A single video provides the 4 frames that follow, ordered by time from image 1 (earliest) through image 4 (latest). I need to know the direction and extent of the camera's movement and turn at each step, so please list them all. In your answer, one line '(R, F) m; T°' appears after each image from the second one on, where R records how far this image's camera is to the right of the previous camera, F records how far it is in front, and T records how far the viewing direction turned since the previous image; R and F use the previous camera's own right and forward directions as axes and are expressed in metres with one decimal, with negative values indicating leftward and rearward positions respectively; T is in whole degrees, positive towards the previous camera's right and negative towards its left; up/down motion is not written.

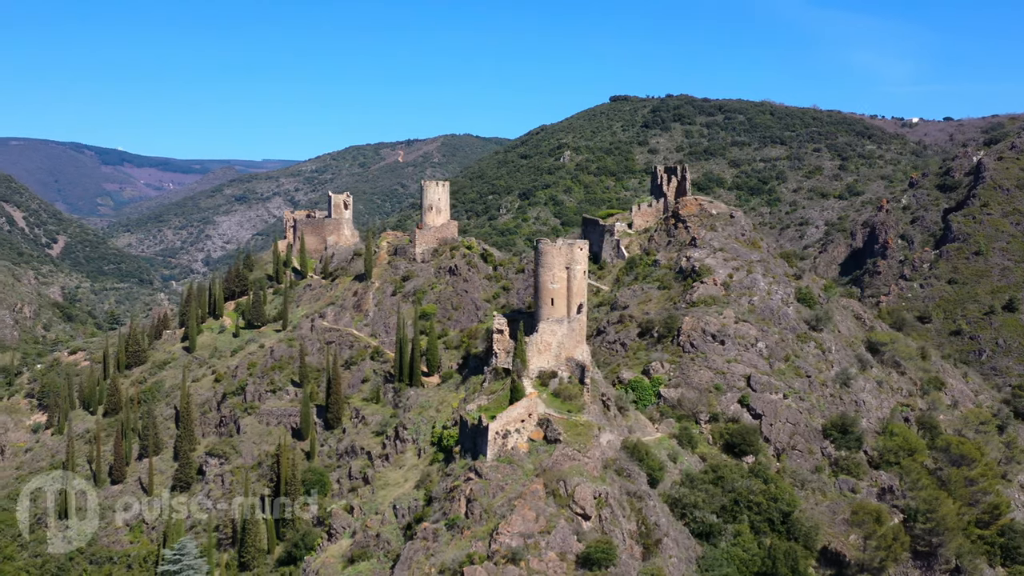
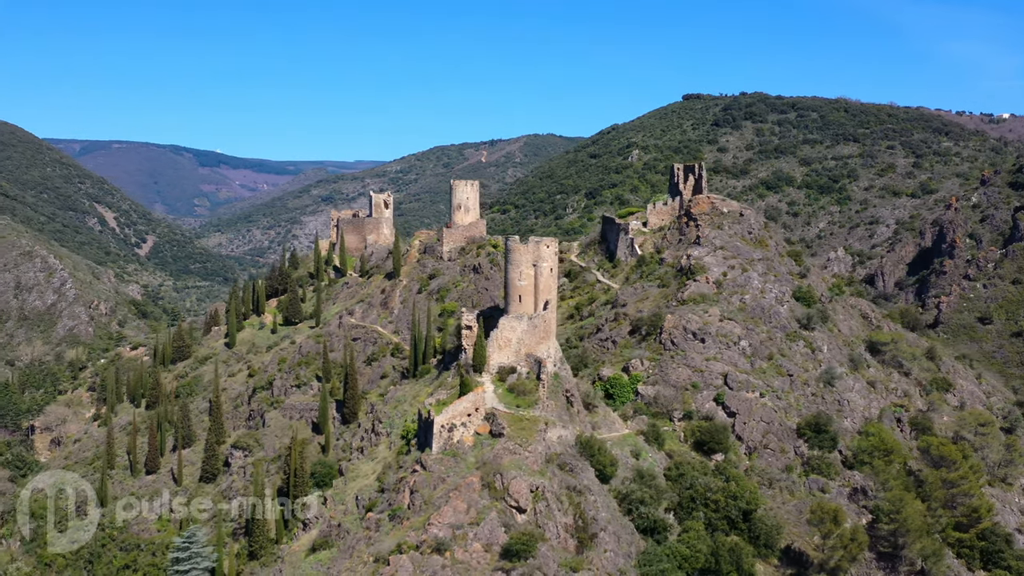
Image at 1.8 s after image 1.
(+3.1, -0.3) m; -4°
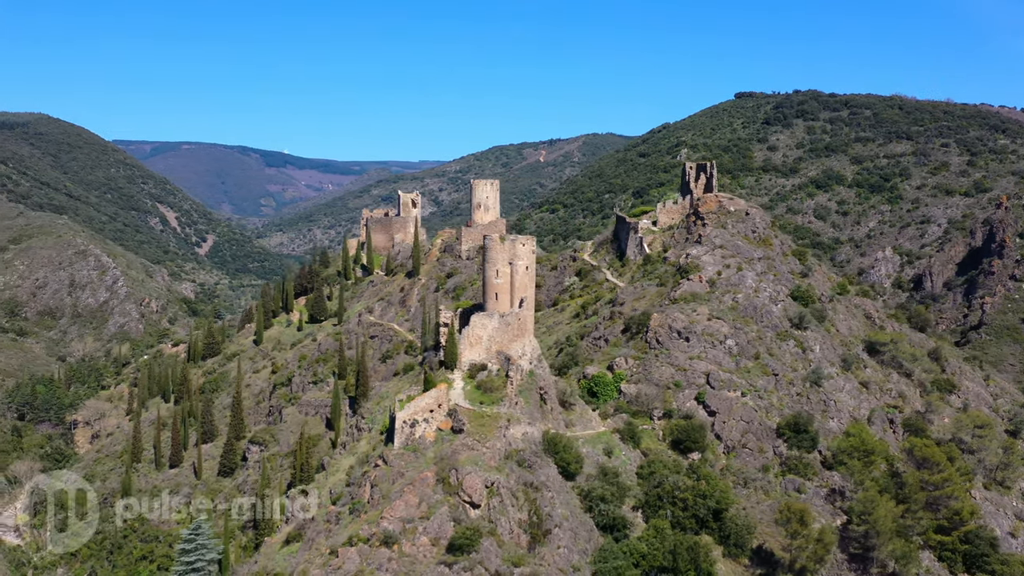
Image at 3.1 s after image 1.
(+2.2, -0.2) m; -3°
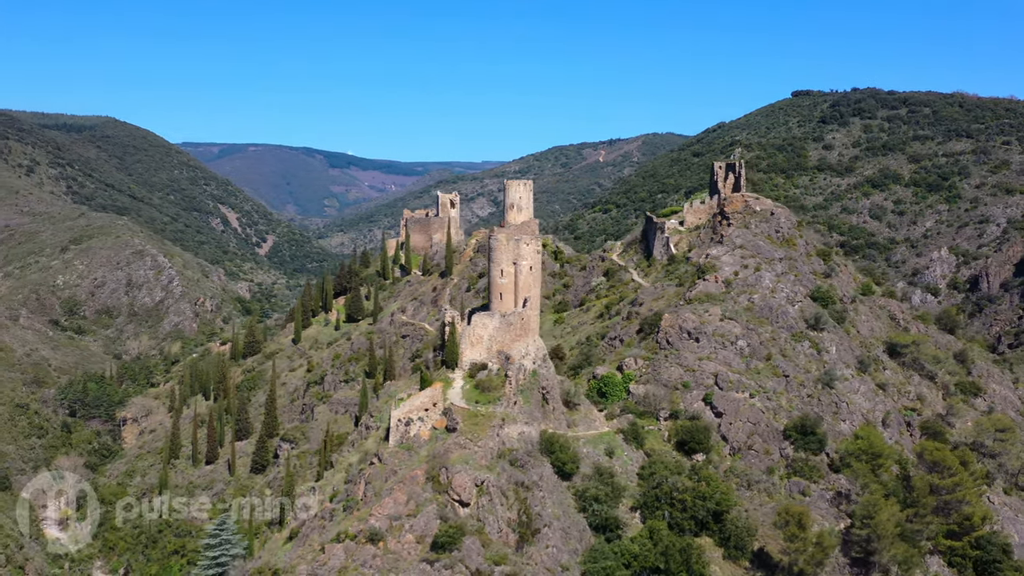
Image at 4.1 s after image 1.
(+1.5, -0.1) m; -3°
